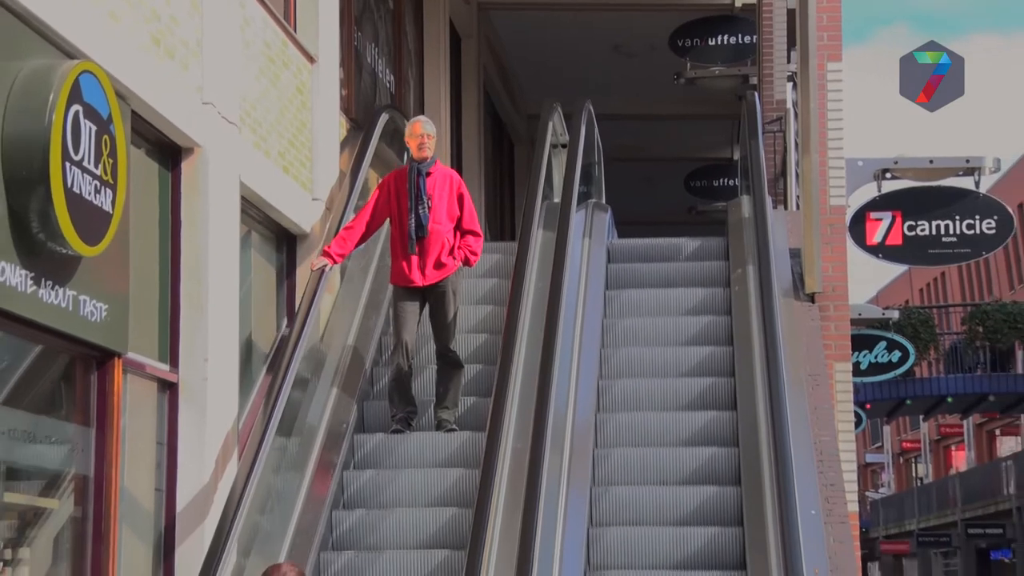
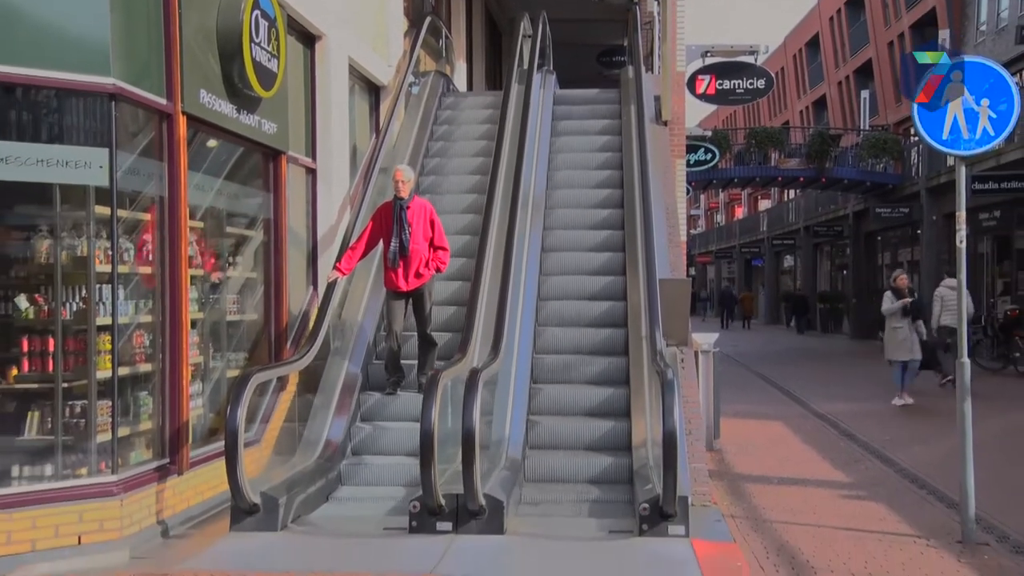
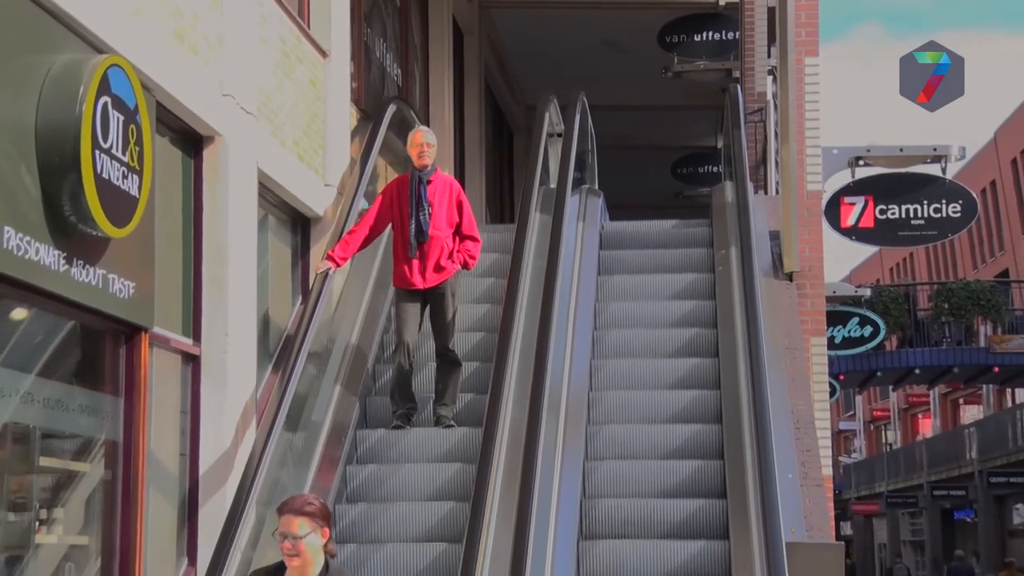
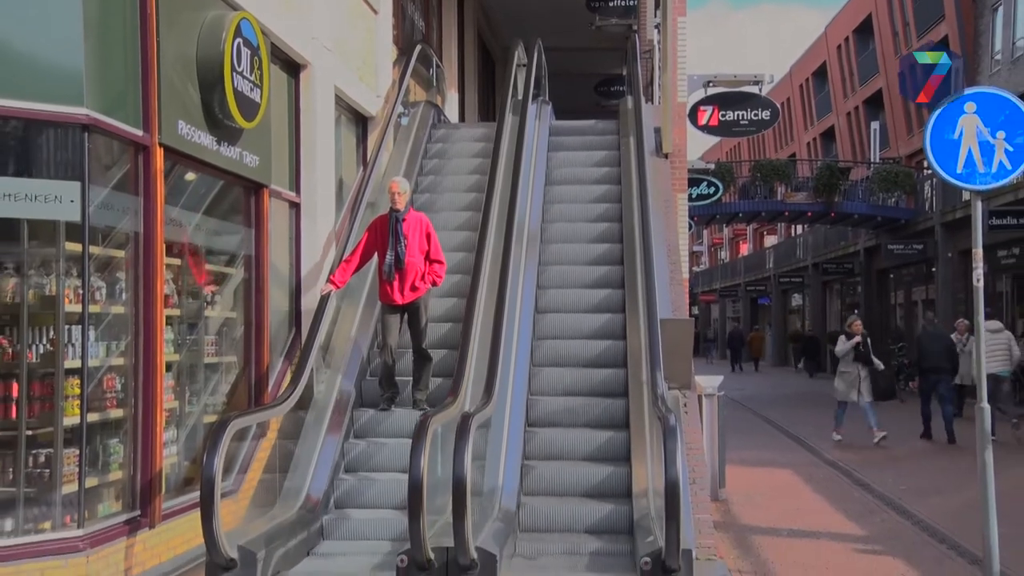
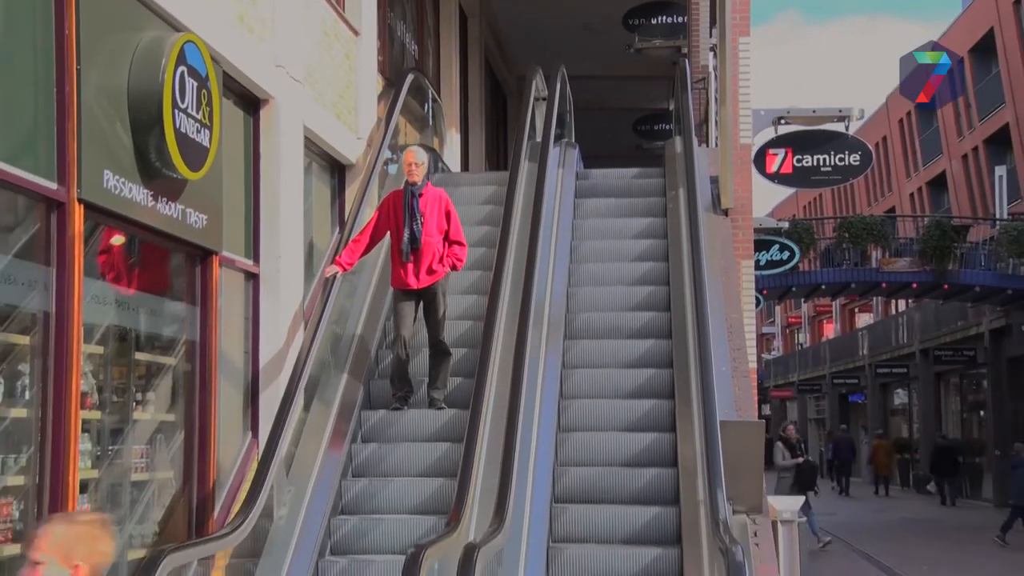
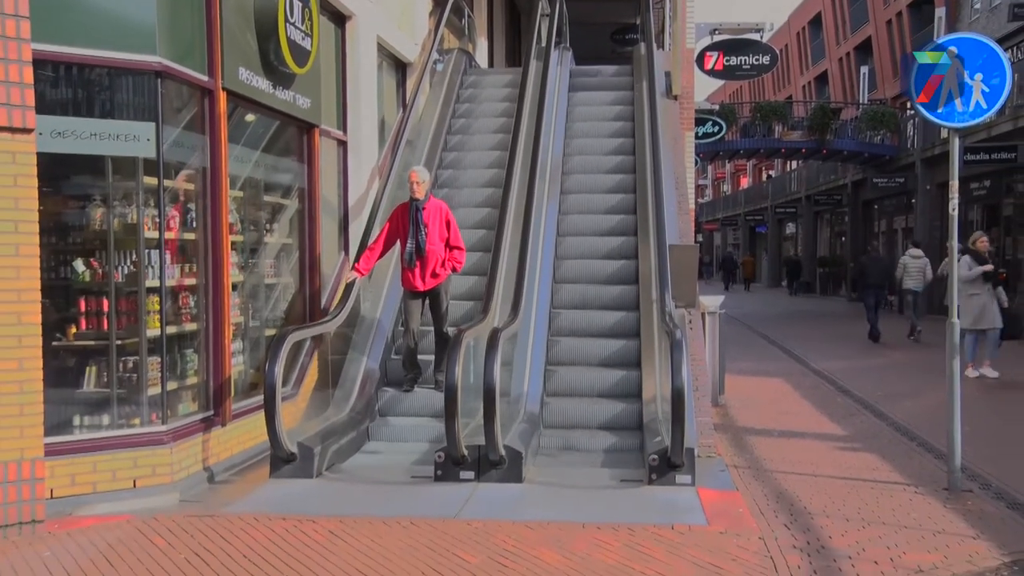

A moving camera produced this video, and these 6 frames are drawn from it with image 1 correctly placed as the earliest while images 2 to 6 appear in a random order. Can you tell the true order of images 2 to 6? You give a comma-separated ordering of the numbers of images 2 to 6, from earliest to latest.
3, 5, 4, 2, 6
